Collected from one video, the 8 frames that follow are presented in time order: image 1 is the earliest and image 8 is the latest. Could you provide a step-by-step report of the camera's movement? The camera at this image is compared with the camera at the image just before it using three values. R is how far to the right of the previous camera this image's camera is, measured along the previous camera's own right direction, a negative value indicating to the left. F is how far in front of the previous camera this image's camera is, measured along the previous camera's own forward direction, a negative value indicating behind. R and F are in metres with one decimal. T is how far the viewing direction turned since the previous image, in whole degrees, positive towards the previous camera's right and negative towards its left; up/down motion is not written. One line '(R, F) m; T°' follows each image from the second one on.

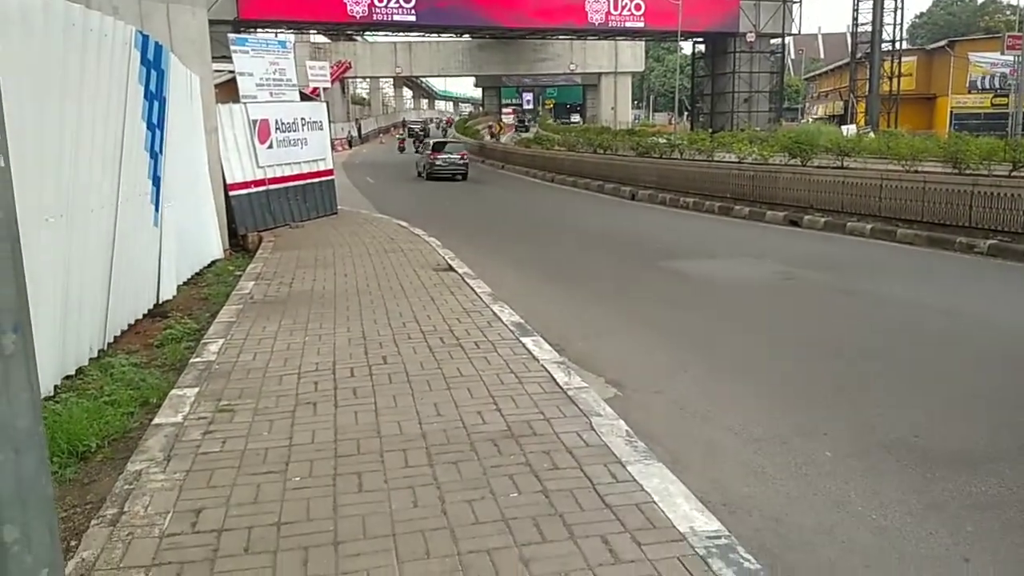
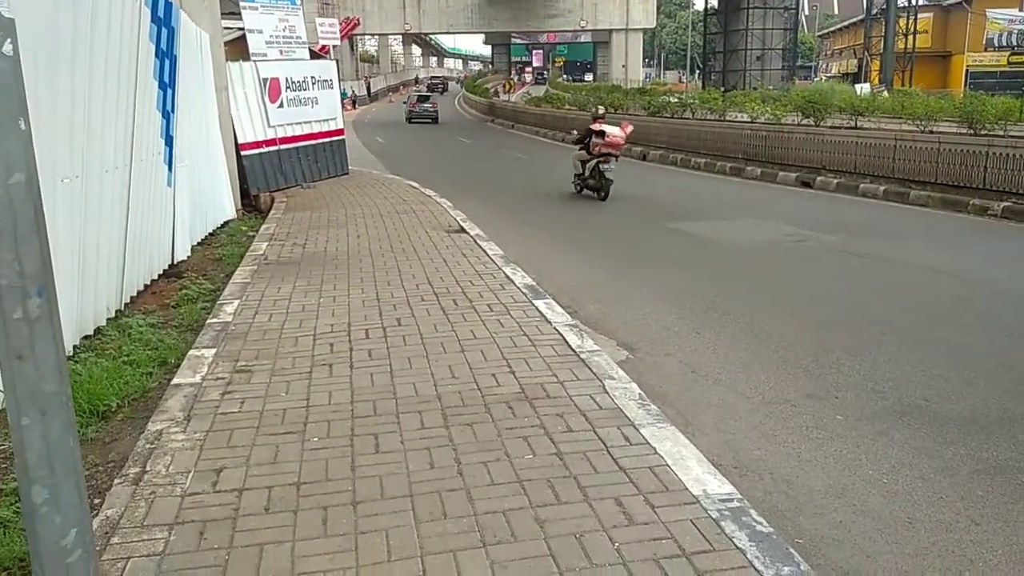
(0.0, 0.0) m; -1°
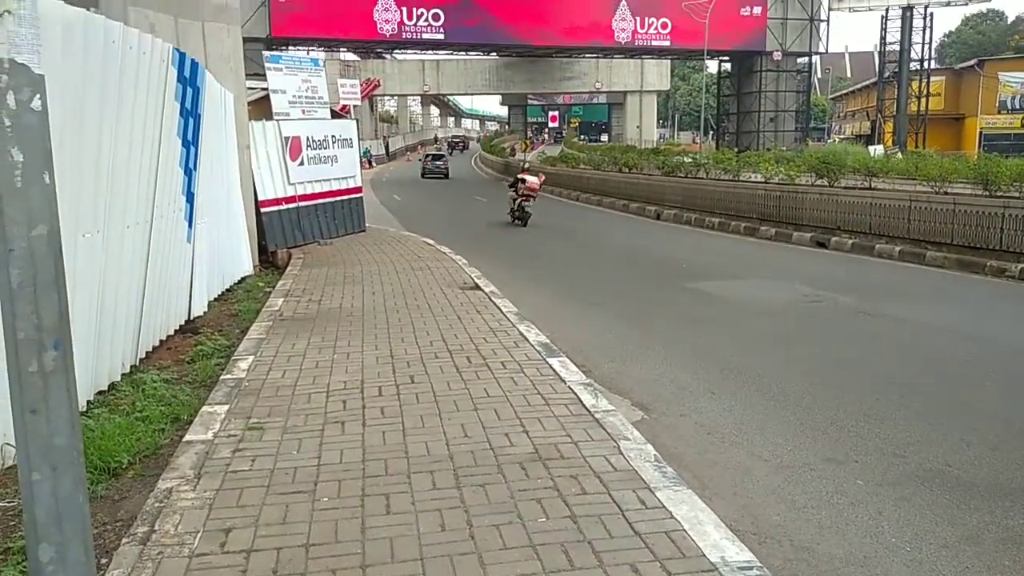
(0.0, 0.0) m; -1°
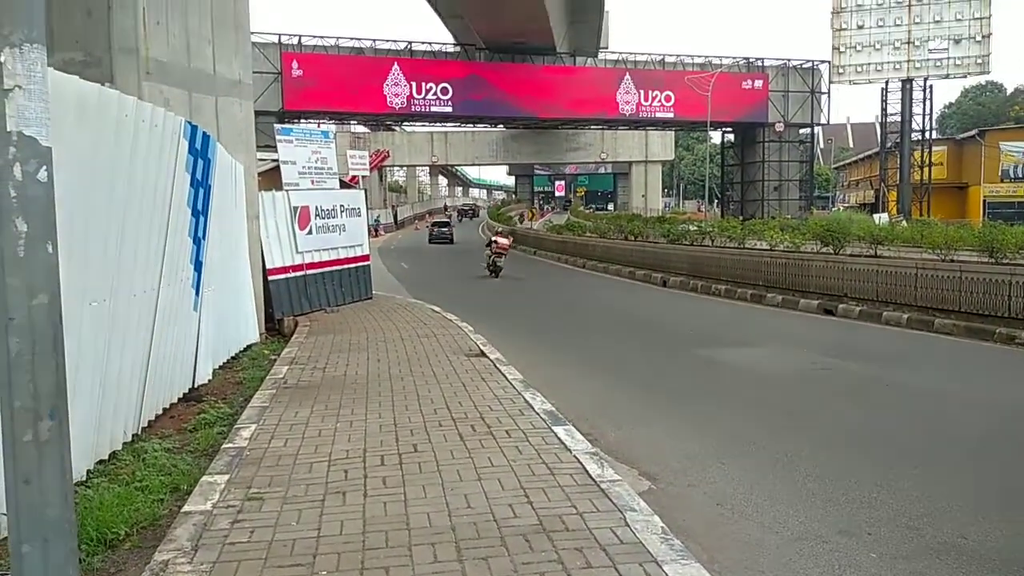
(0.0, 0.0) m; -1°
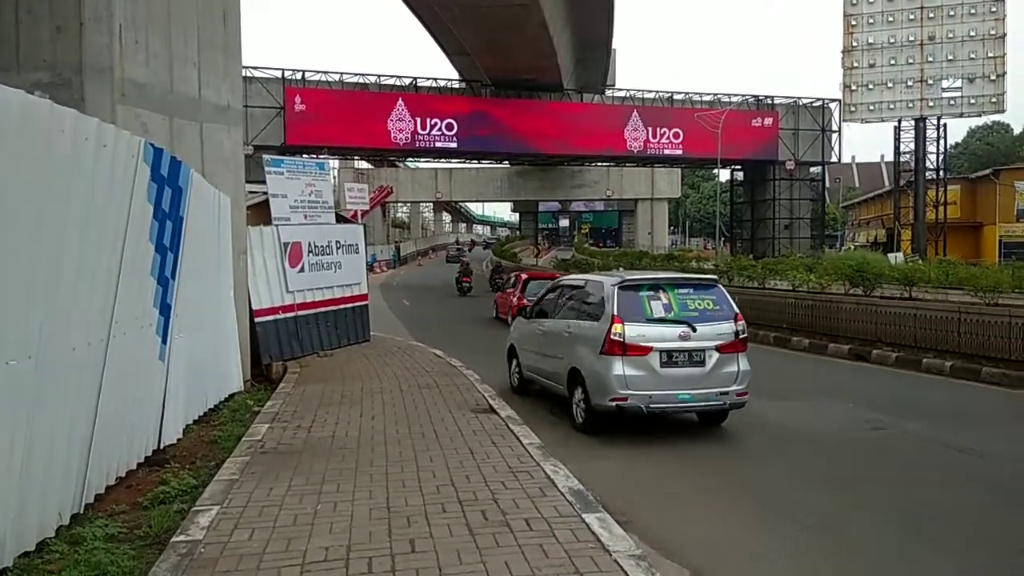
(-0.1, +1.1) m; 0°
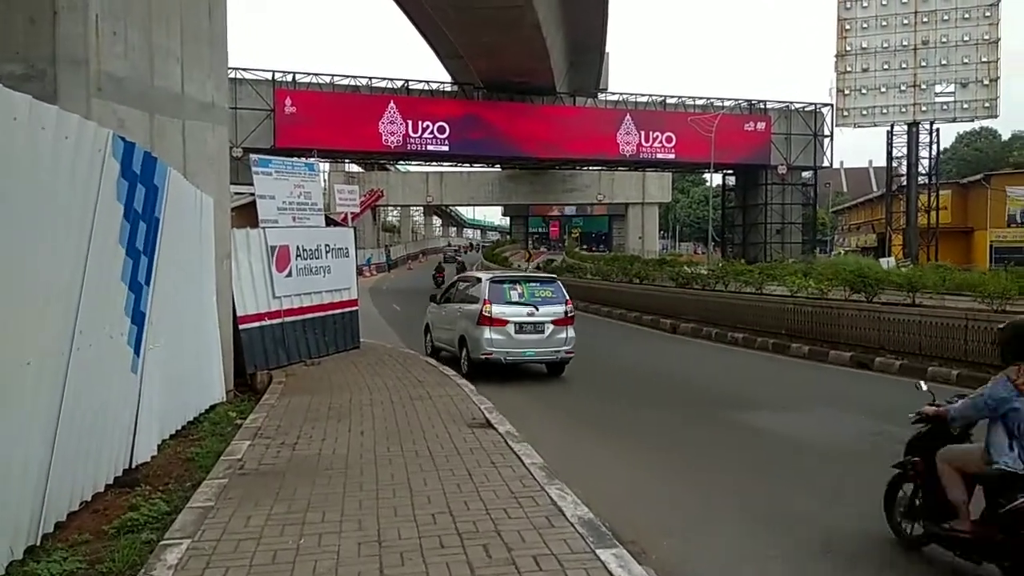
(-0.1, +0.5) m; +1°
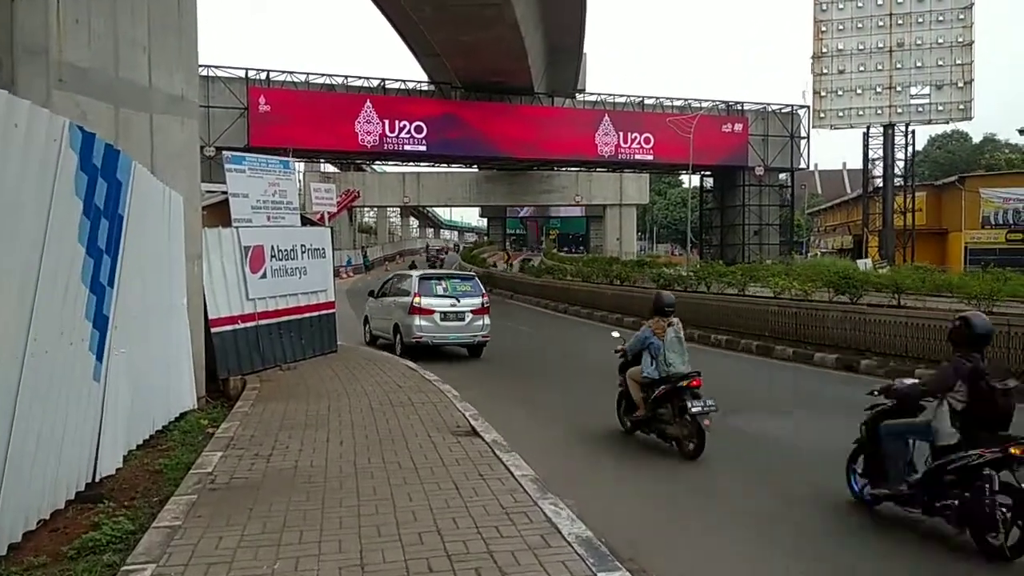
(-0.1, +0.3) m; +2°
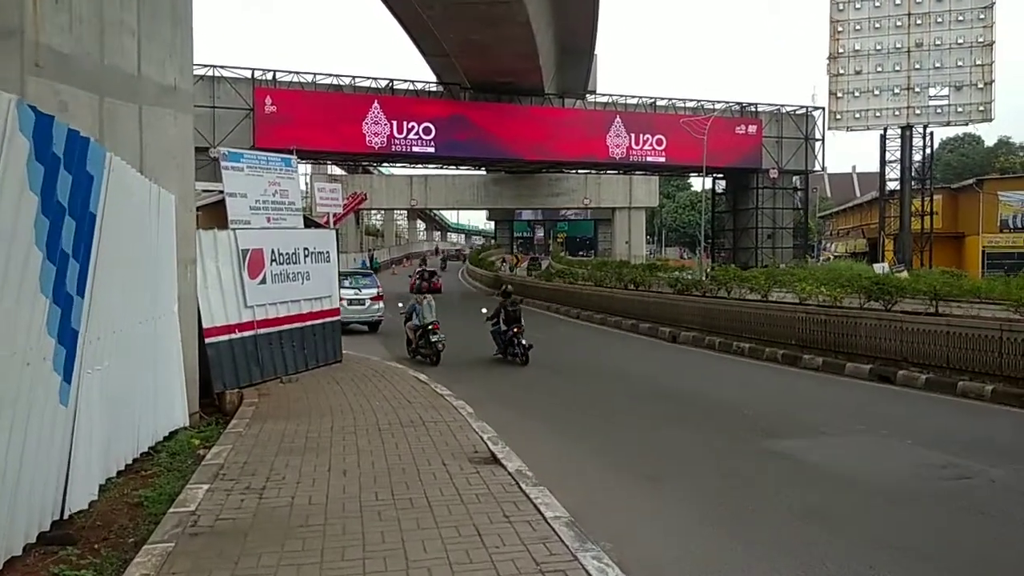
(-0.2, +0.8) m; 0°
